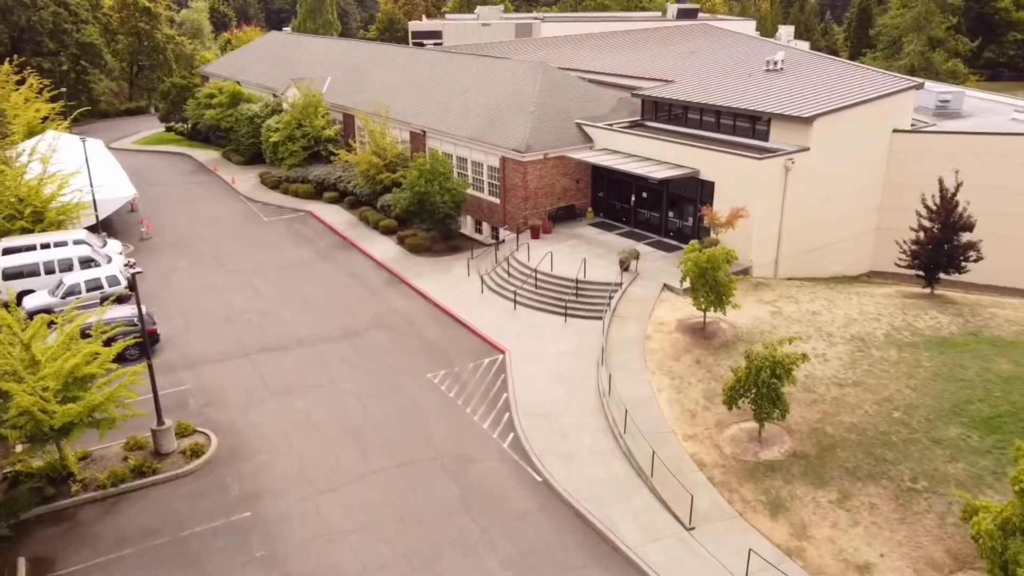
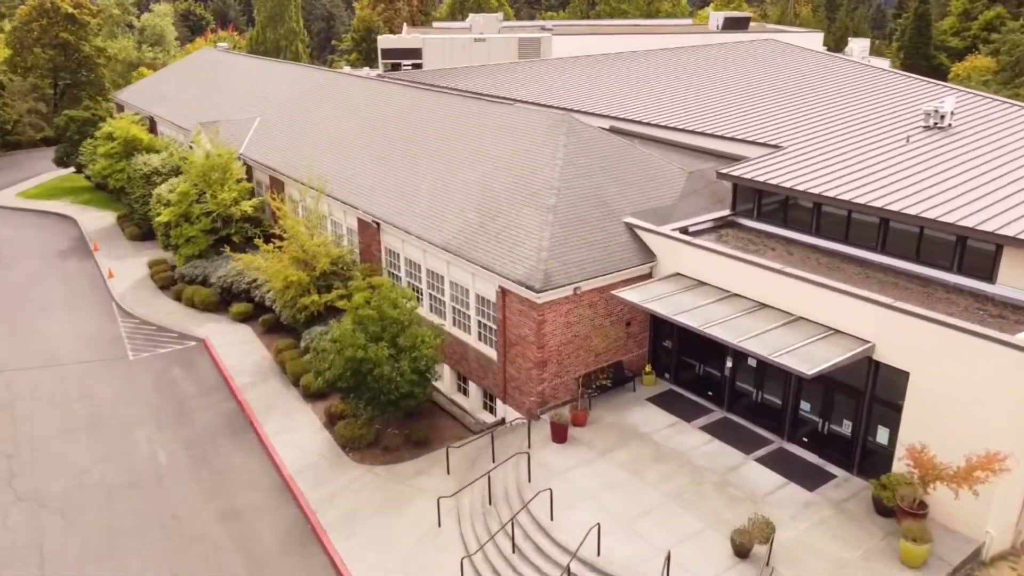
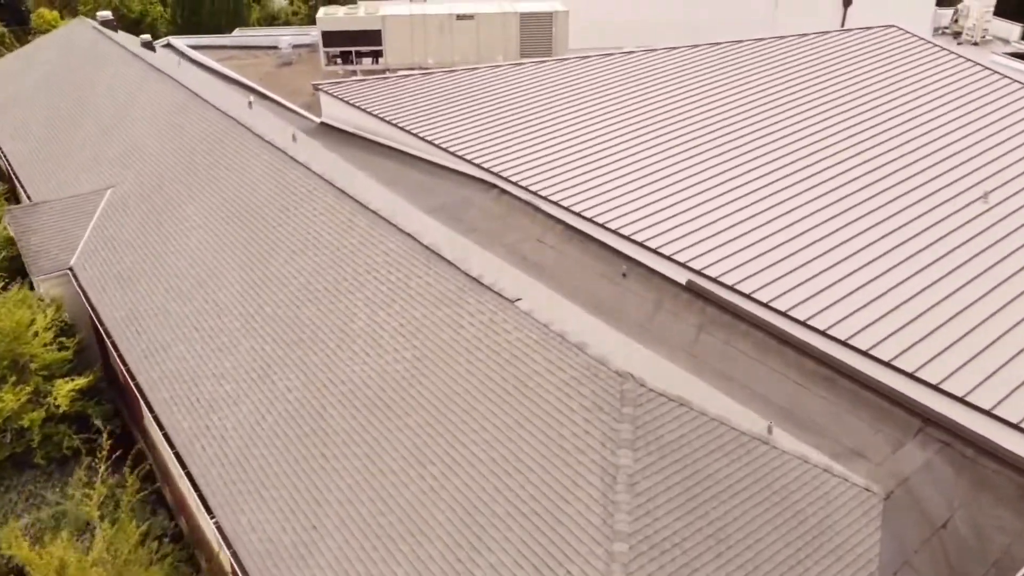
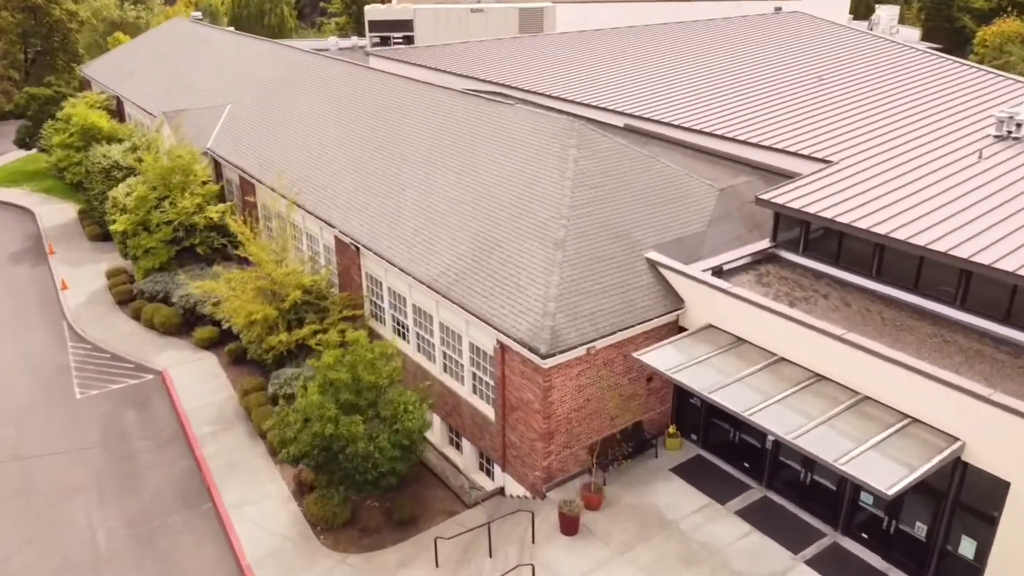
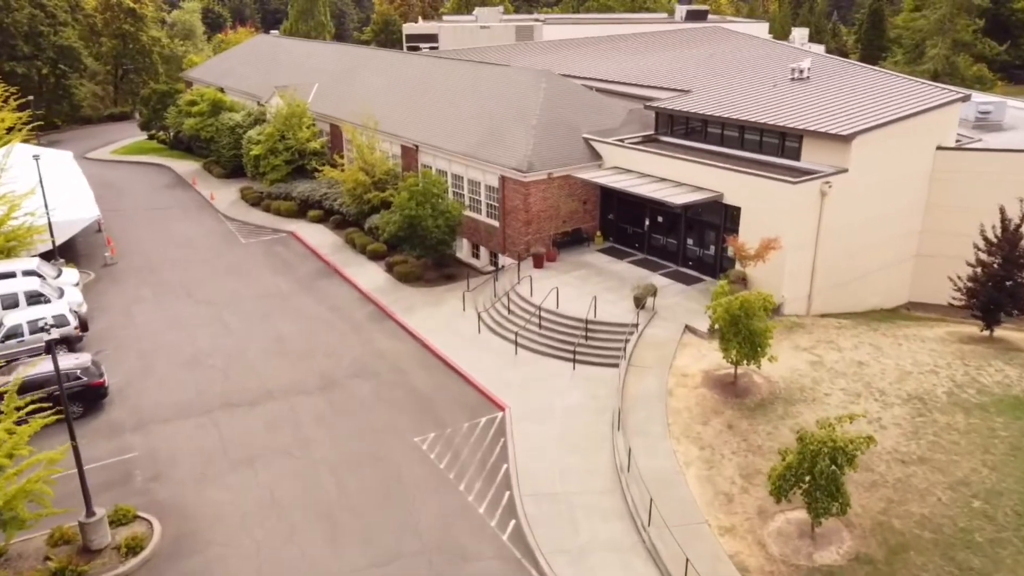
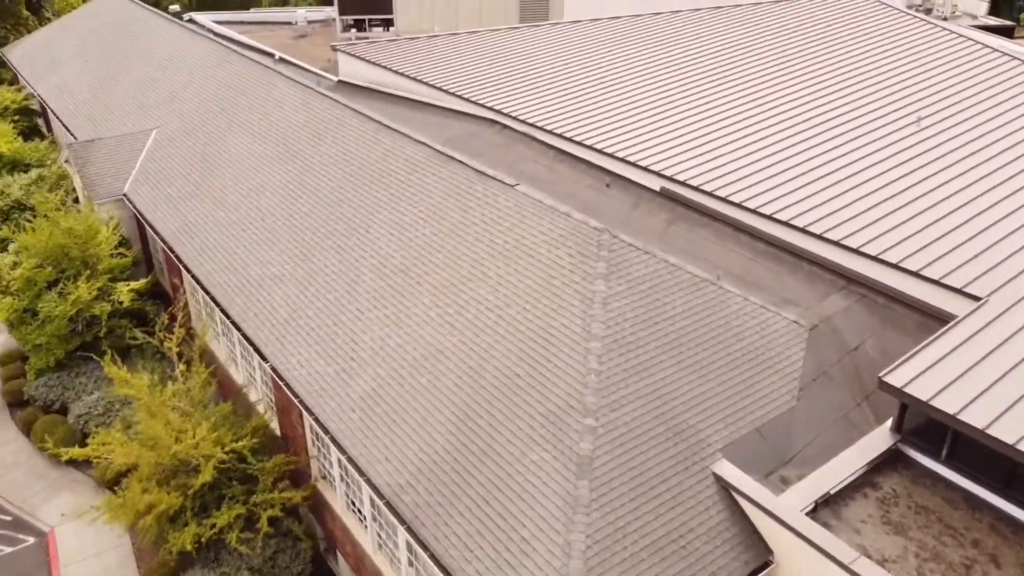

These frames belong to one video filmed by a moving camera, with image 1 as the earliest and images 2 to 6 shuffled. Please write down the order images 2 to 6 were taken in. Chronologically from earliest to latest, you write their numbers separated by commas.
5, 2, 4, 6, 3
